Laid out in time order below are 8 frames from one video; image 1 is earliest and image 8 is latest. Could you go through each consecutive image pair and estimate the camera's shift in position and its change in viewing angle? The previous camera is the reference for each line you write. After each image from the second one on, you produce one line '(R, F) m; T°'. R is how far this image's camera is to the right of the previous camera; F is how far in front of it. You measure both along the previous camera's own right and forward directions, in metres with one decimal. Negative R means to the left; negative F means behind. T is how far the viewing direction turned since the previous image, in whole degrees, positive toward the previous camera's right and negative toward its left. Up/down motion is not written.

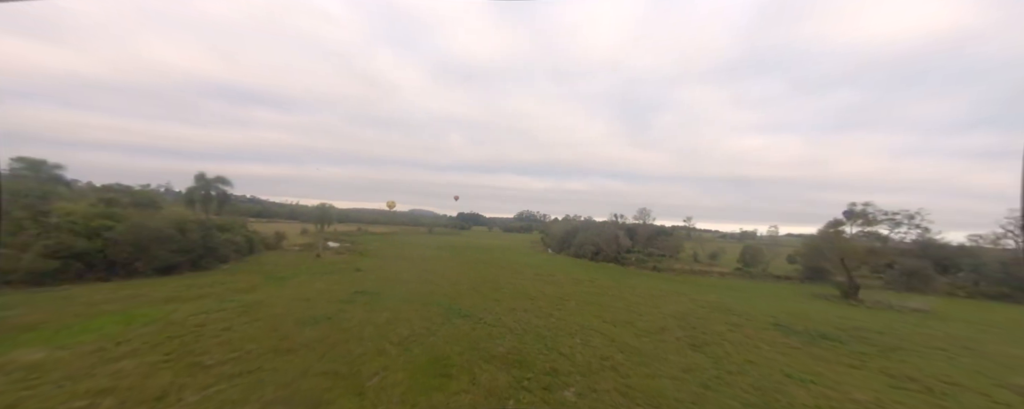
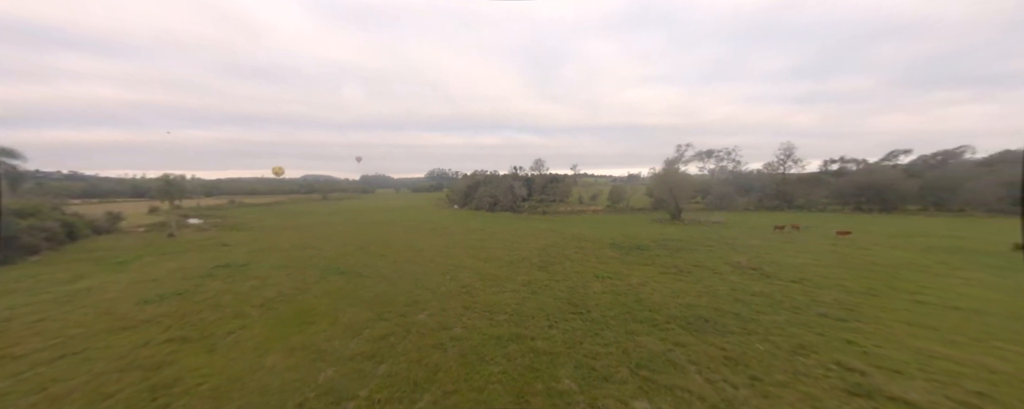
(+1.7, -1.4) m; +14°
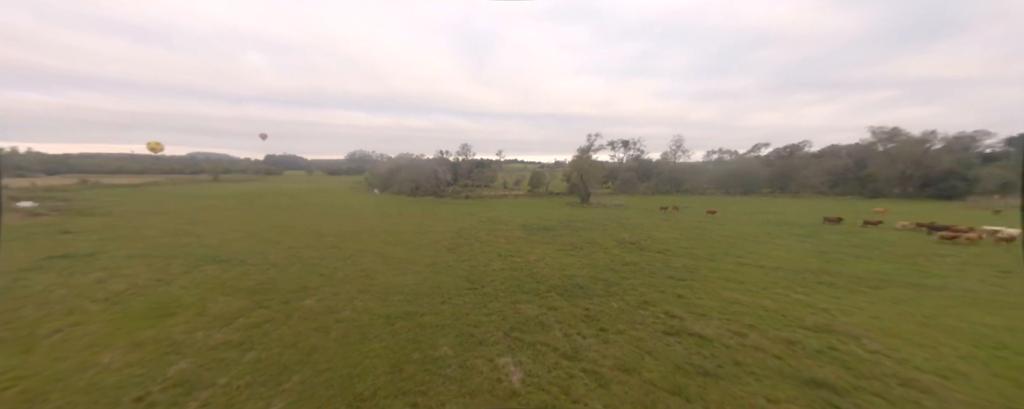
(+0.9, -0.5) m; +12°
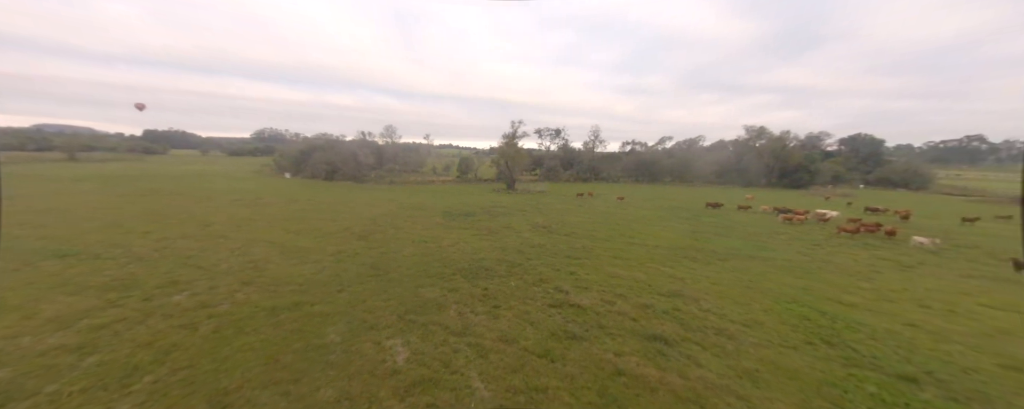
(+0.8, -0.4) m; +11°
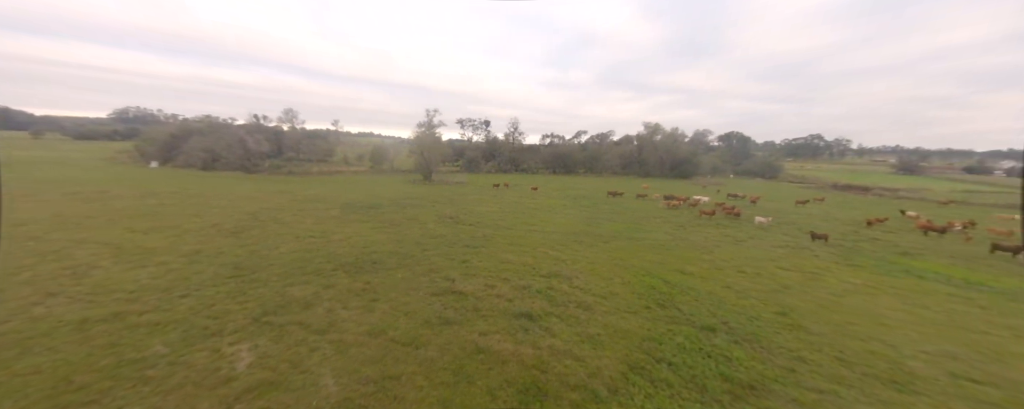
(+1.1, -0.2) m; +12°
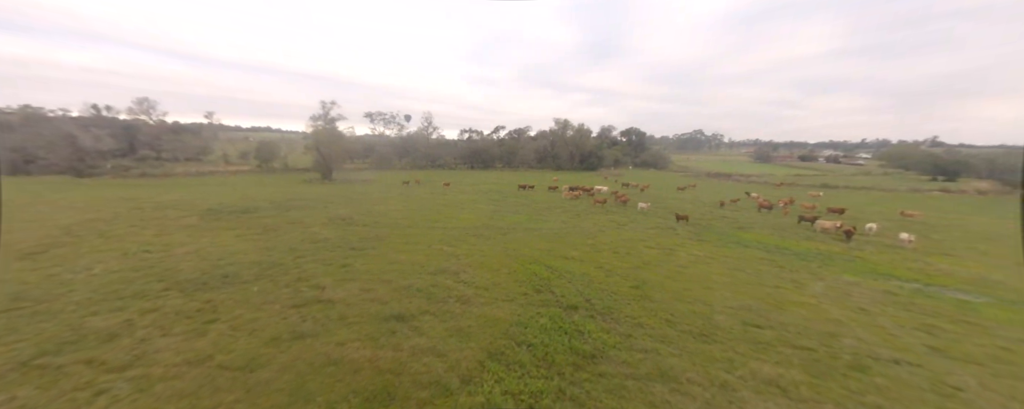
(+1.1, -0.1) m; +13°
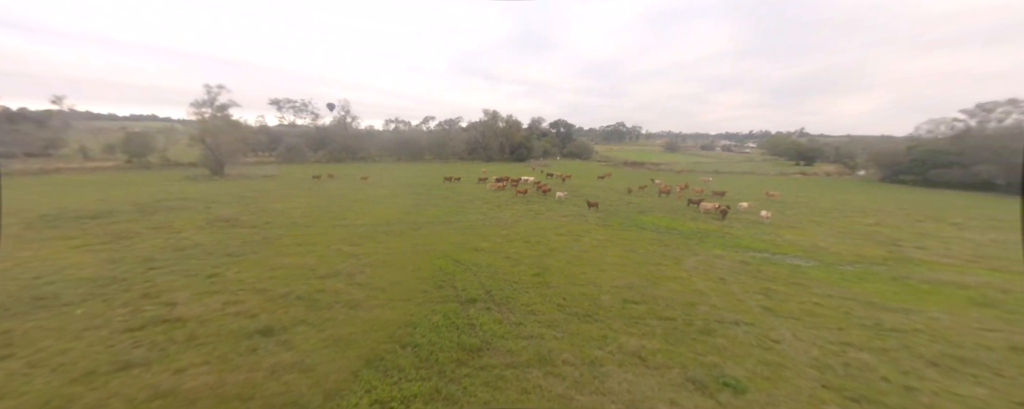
(+0.9, 0.0) m; +11°
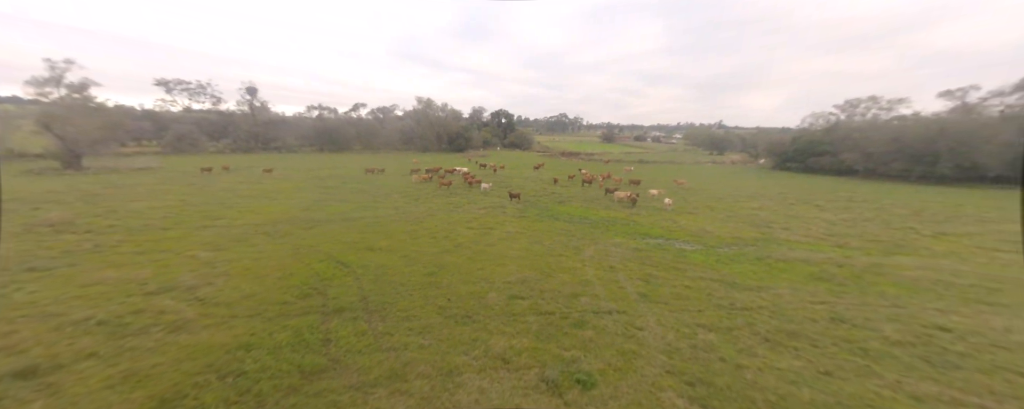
(+1.3, +0.3) m; +9°
